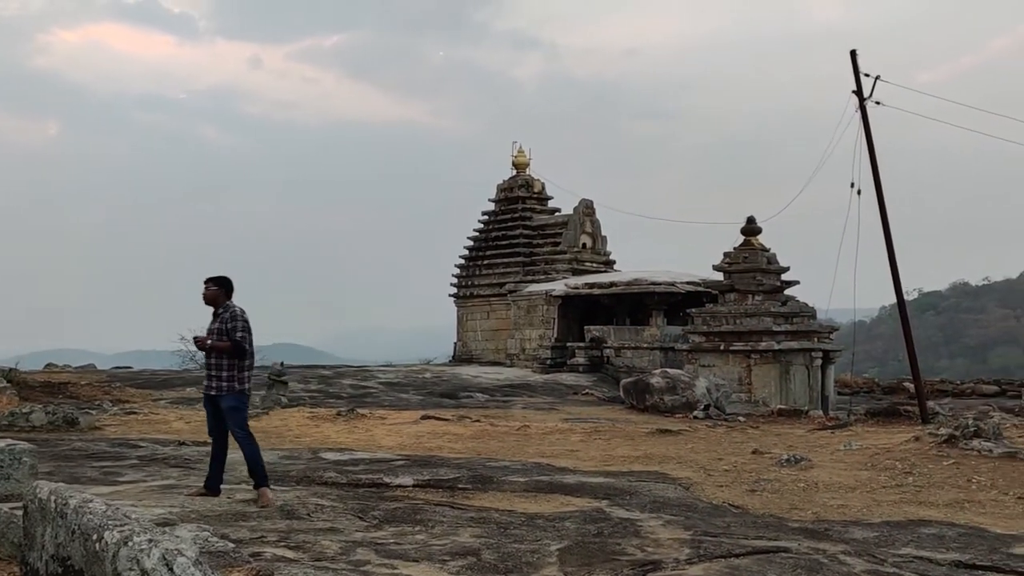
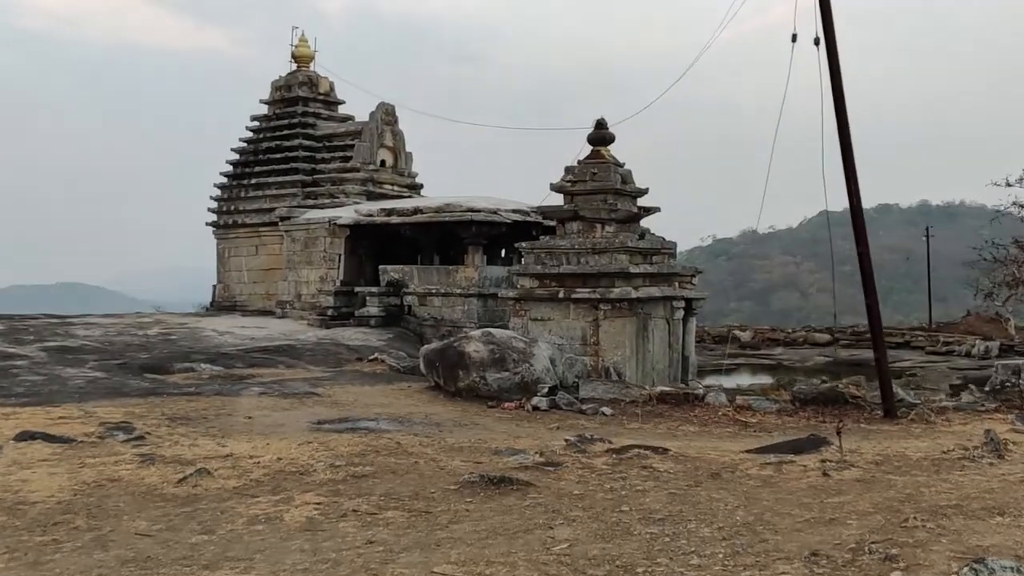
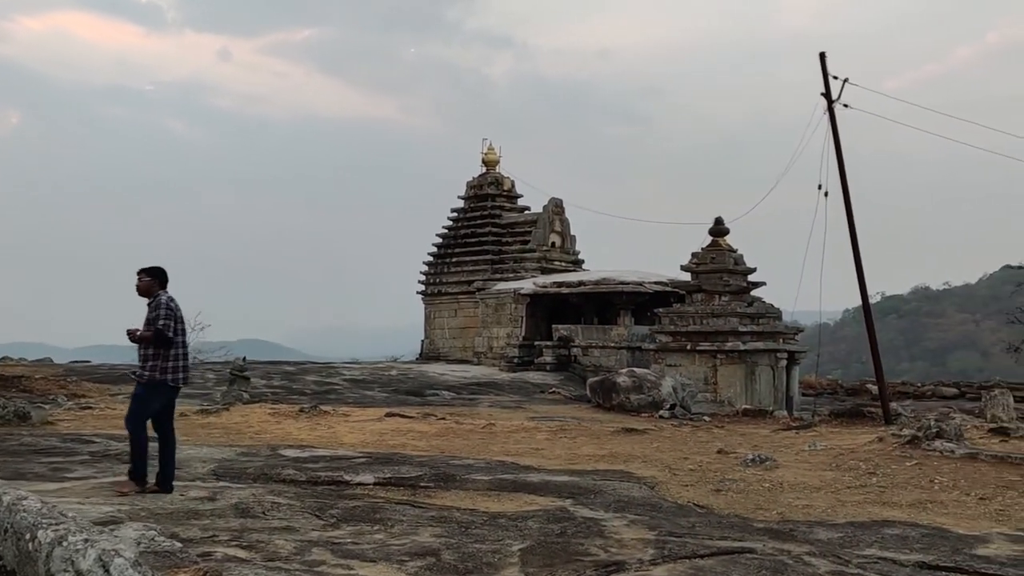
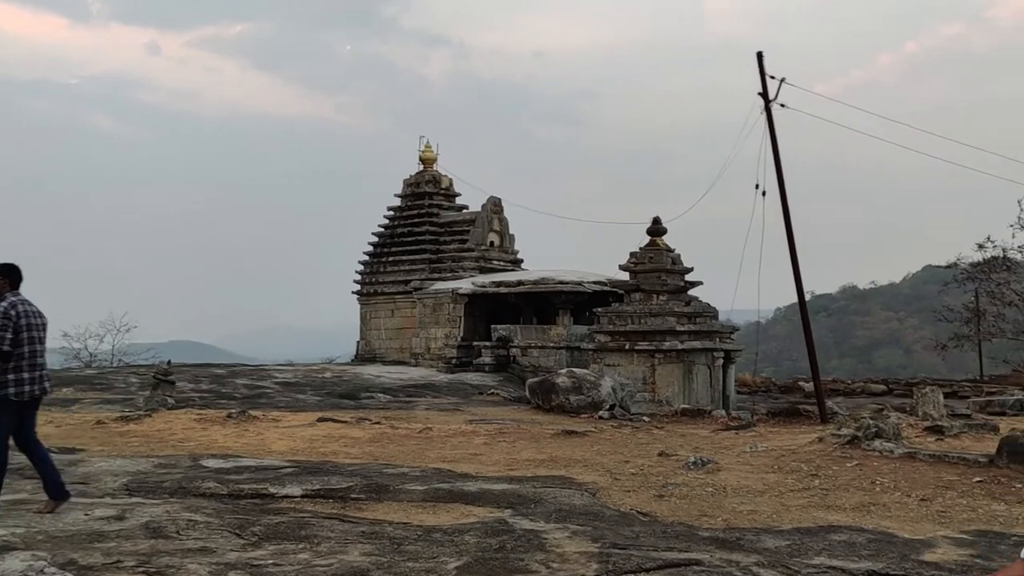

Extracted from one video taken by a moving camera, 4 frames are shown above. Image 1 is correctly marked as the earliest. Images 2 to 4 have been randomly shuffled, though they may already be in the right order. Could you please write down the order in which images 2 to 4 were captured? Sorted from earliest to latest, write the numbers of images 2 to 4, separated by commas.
3, 4, 2
